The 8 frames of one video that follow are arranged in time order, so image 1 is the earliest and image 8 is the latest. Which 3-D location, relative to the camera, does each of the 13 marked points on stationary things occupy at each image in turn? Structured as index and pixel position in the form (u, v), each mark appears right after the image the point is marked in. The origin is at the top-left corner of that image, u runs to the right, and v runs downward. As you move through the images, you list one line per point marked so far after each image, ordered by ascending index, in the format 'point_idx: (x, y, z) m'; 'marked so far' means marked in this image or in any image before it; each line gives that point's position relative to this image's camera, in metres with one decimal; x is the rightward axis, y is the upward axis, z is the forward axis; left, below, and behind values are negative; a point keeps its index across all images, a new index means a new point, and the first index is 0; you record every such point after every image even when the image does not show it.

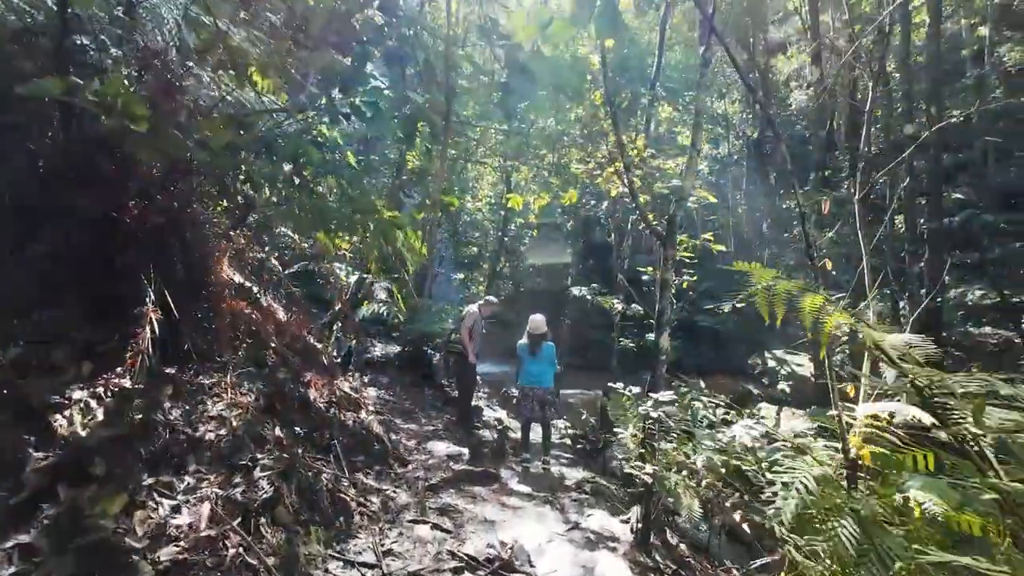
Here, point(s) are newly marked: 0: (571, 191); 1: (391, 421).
0: (+1.0, +1.8, +8.4) m
1: (-1.3, -1.5, +5.2) m
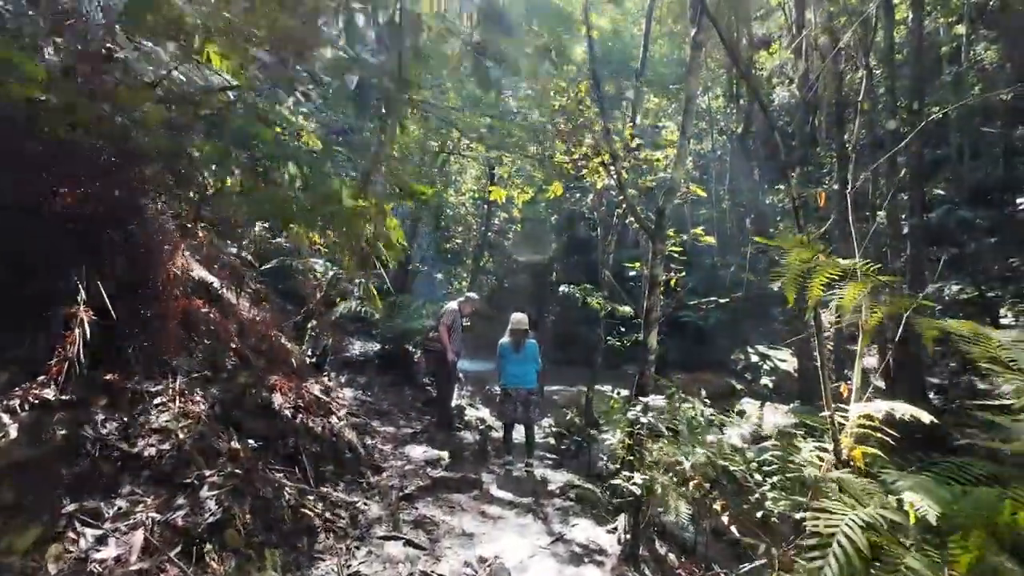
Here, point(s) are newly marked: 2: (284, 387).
0: (+0.7, +1.8, +8.2) m
1: (-1.5, -1.4, +5.0) m
2: (-1.7, -0.7, +3.5) m
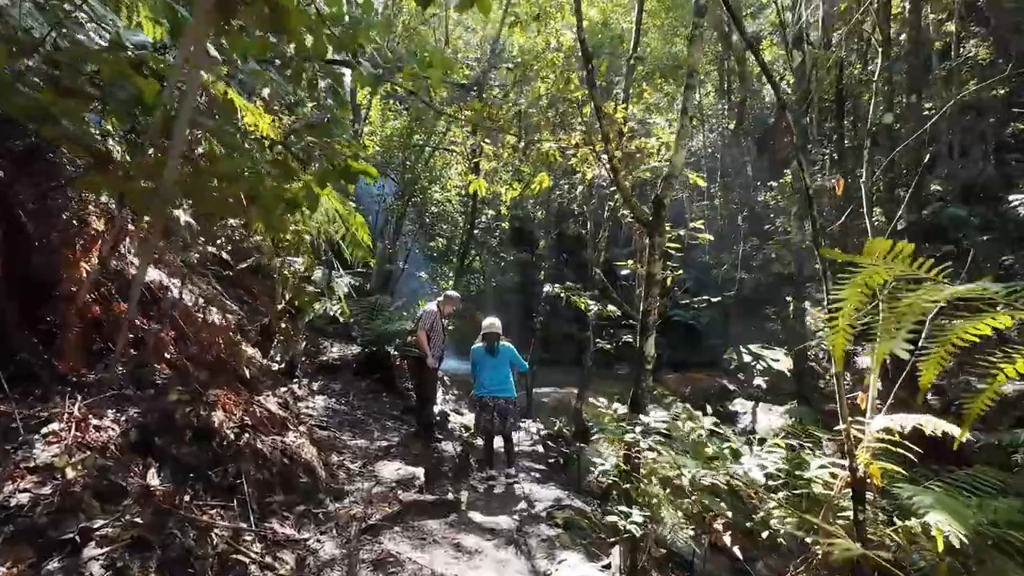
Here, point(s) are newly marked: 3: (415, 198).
0: (+0.5, +1.9, +7.8) m
1: (-1.7, -1.4, +4.5) m
2: (-1.8, -0.7, +3.1) m
3: (-2.3, +2.2, +11.8) m
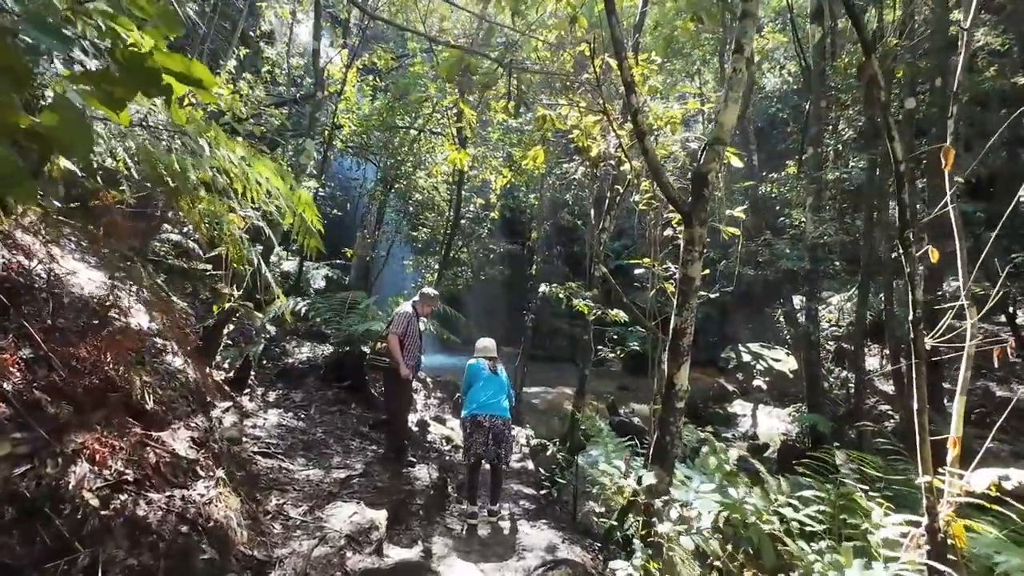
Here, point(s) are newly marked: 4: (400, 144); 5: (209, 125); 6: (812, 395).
0: (+0.4, +1.9, +6.9) m
1: (-1.8, -1.4, +3.7) m
2: (-1.9, -0.7, +2.2) m
3: (-2.6, +2.4, +10.8) m
4: (-2.5, +3.1, +10.5) m
5: (-1.5, +0.8, +2.5) m
6: (+5.5, -1.9, +8.7) m
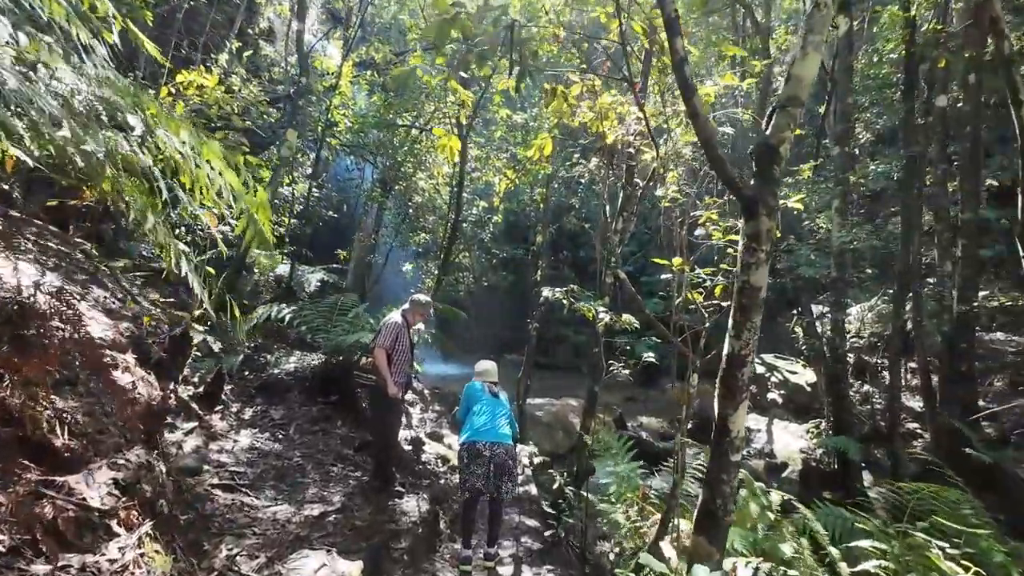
0: (+0.4, +1.8, +6.4) m
1: (-1.8, -1.5, +3.1) m
2: (-1.9, -0.8, +1.7) m
3: (-2.5, +2.2, +10.3) m
4: (-2.4, +3.0, +10.0) m
5: (-1.5, +0.8, +1.9) m
6: (+5.5, -2.1, +8.1) m
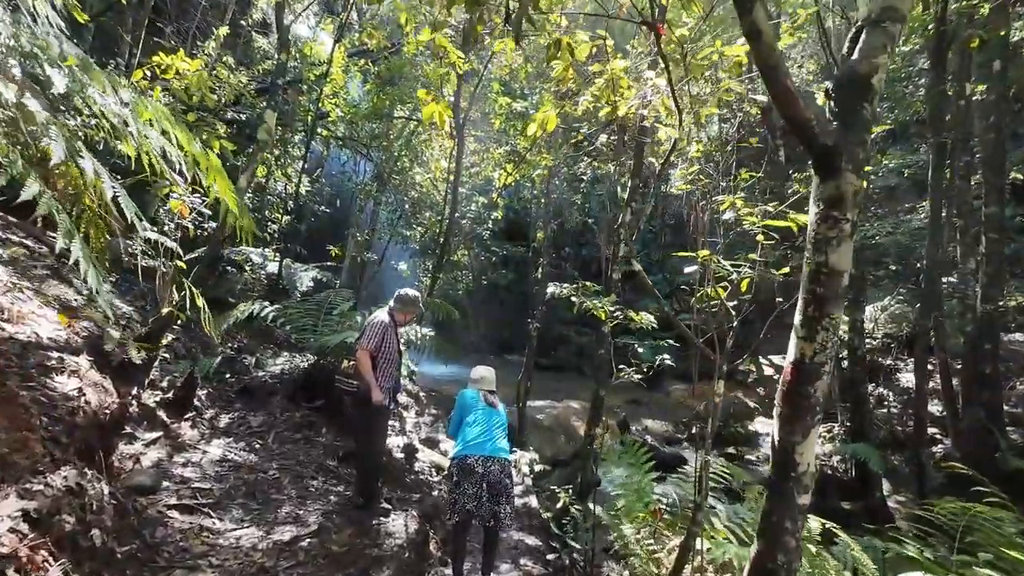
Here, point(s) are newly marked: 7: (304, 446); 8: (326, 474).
0: (+0.4, +1.8, +6.0) m
1: (-1.8, -1.4, +2.7) m
2: (-1.9, -0.7, +1.3) m
3: (-2.5, +2.3, +9.9) m
4: (-2.4, +3.1, +9.6) m
5: (-1.6, +0.8, +1.5) m
6: (+5.5, -2.1, +7.7) m
7: (-2.0, -1.5, +4.6) m
8: (-1.6, -1.6, +4.2) m
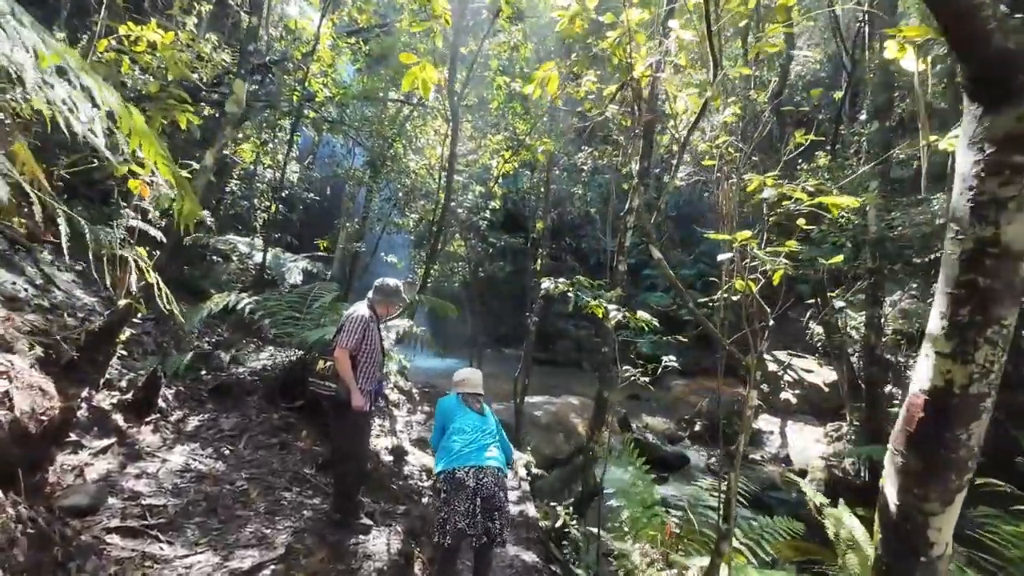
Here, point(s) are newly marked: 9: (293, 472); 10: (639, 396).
0: (+0.4, +1.9, +5.5) m
1: (-1.9, -1.4, +2.3) m
2: (-2.0, -0.7, +0.8) m
3: (-2.5, +2.4, +9.5) m
4: (-2.4, +3.2, +9.2) m
5: (-1.6, +0.9, +1.1) m
6: (+5.5, -2.0, +7.3) m
7: (-2.0, -1.4, +4.2) m
8: (-1.7, -1.6, +3.8) m
9: (-1.8, -1.5, +3.9) m
10: (+3.3, -2.8, +12.4) m
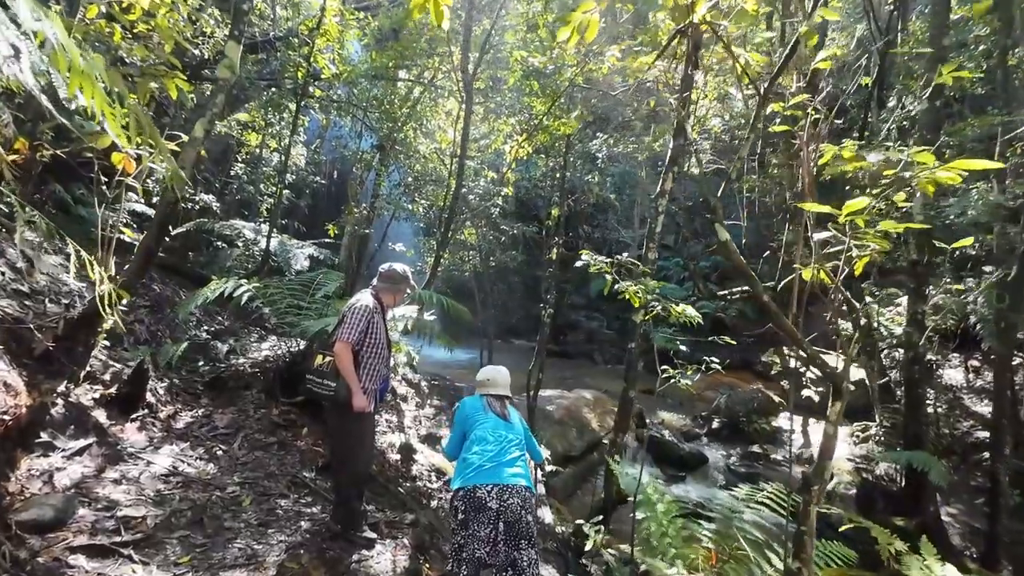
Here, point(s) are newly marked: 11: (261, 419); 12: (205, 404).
0: (+0.6, +2.0, +5.1) m
1: (-1.7, -1.3, +2.0) m
2: (-1.9, -0.7, +0.5) m
3: (-2.2, +2.7, +9.1) m
4: (-2.1, +3.4, +8.7) m
5: (-1.5, +0.9, +0.7) m
6: (+5.7, -1.9, +6.9) m
7: (-1.9, -1.3, +3.8) m
8: (-1.5, -1.5, +3.5) m
9: (-1.7, -1.4, +3.6) m
10: (+3.6, -2.6, +12.0) m
11: (-2.2, -1.2, +4.3) m
12: (-2.8, -1.0, +4.3) m
